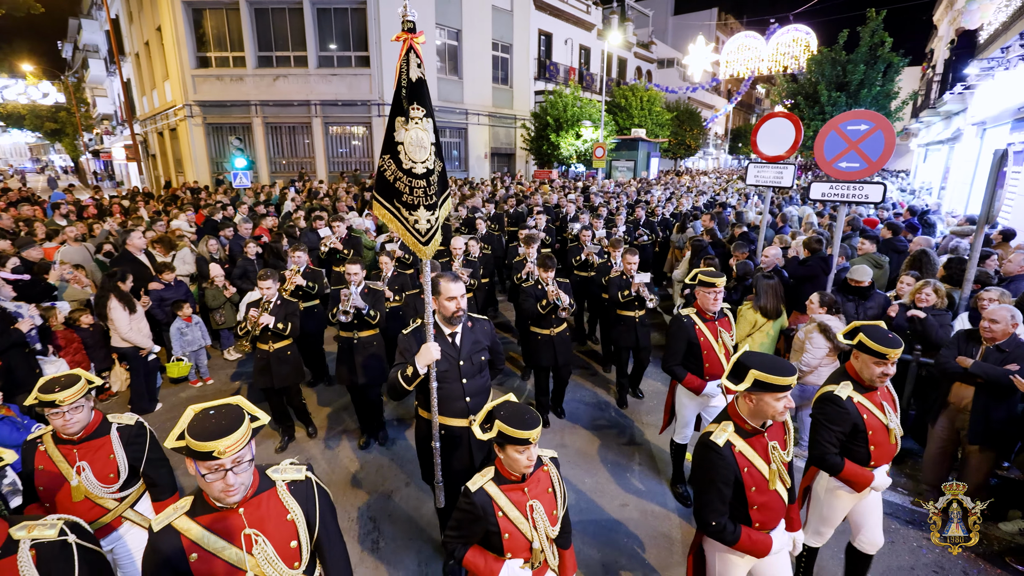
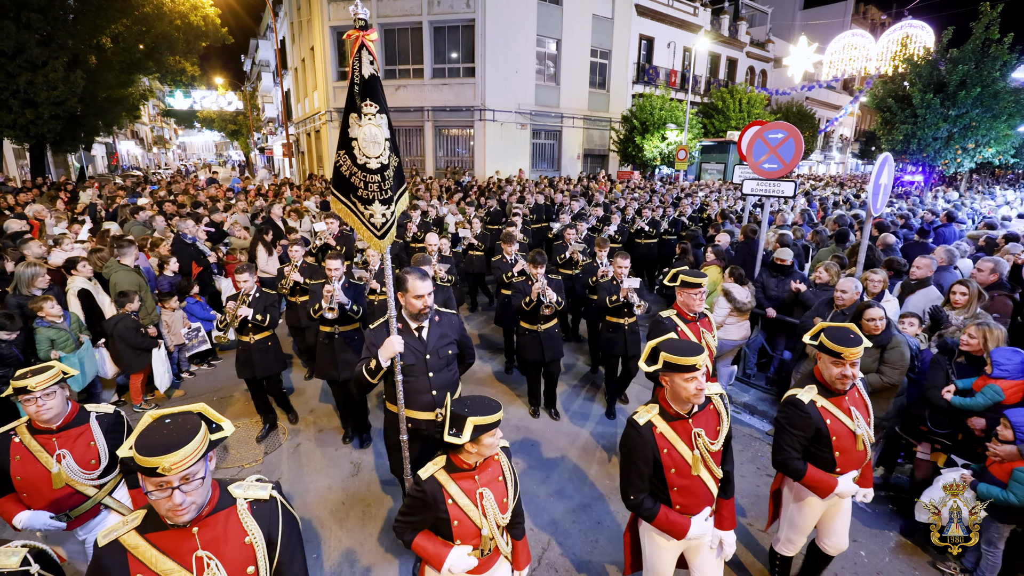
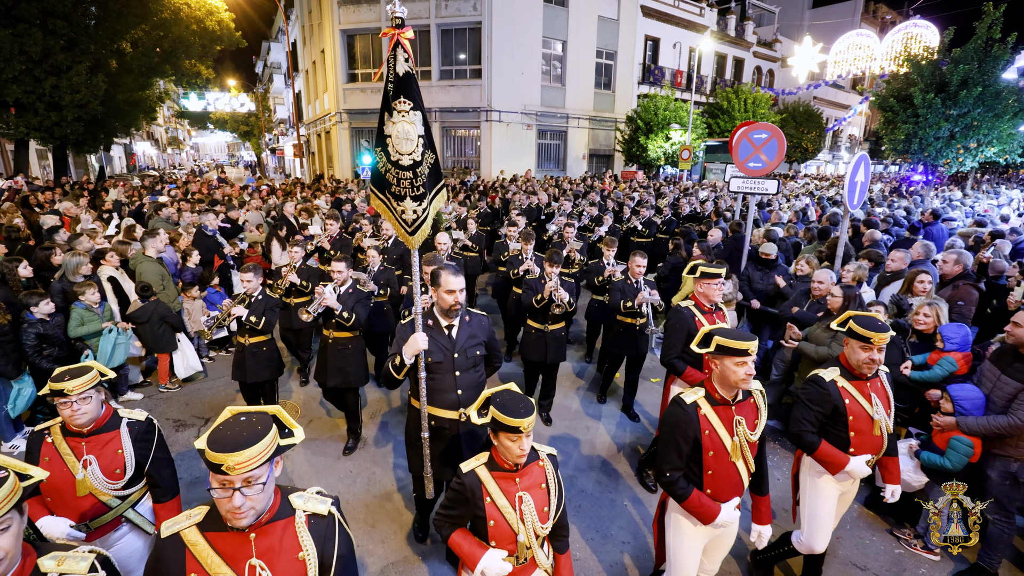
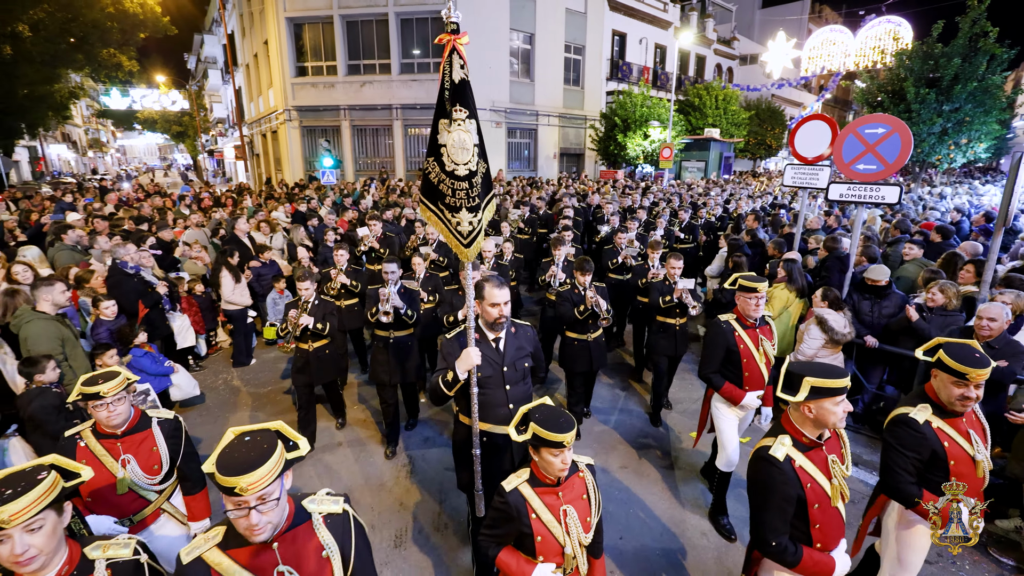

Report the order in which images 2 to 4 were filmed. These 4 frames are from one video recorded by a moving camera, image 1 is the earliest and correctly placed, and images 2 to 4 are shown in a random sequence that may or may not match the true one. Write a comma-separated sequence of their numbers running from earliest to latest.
4, 2, 3
